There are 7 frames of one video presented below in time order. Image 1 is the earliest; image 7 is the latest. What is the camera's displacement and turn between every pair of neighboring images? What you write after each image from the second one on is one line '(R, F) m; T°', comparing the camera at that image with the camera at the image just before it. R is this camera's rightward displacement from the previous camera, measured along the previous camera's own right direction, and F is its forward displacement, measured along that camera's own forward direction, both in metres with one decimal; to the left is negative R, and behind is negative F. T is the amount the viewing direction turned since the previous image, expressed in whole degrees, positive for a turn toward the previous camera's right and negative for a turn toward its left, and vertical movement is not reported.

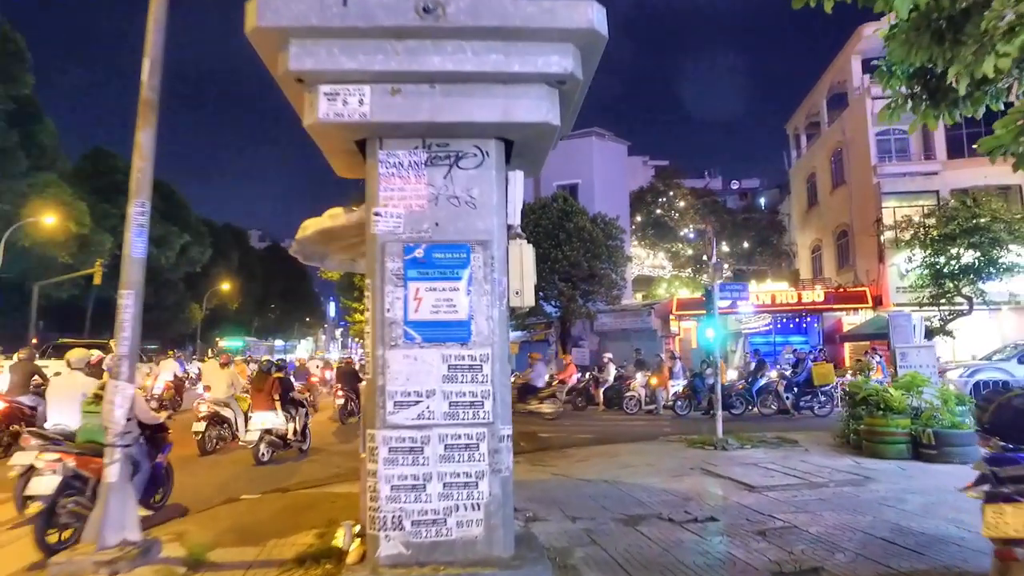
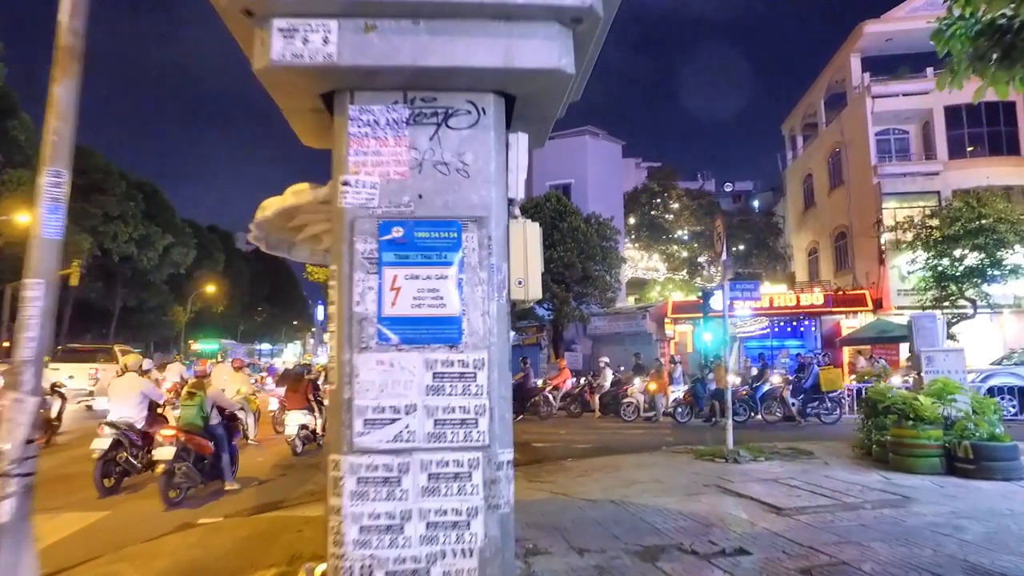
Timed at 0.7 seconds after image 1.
(-0.1, +0.9) m; +1°
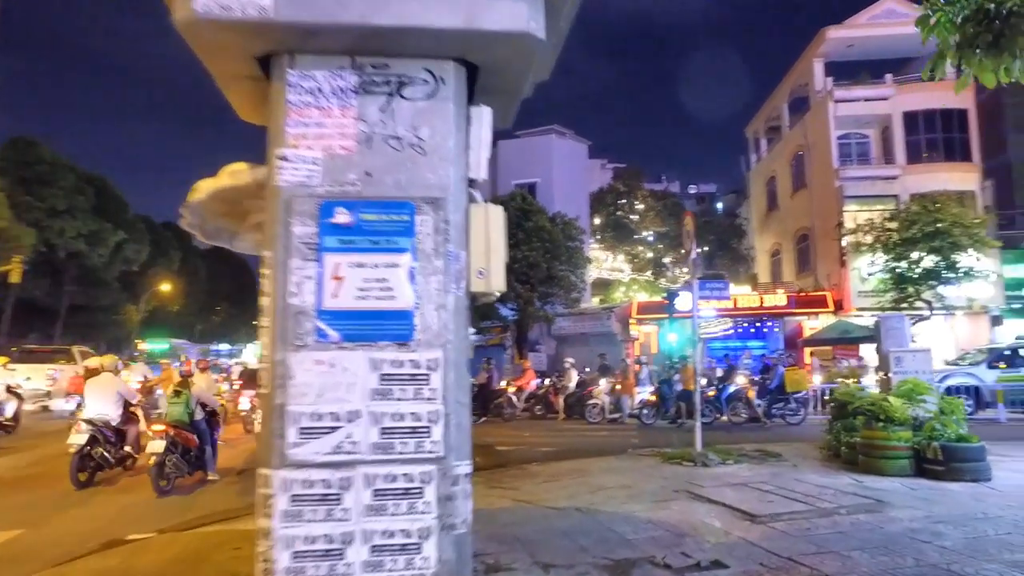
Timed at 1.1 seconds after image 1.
(0.0, +0.4) m; +3°
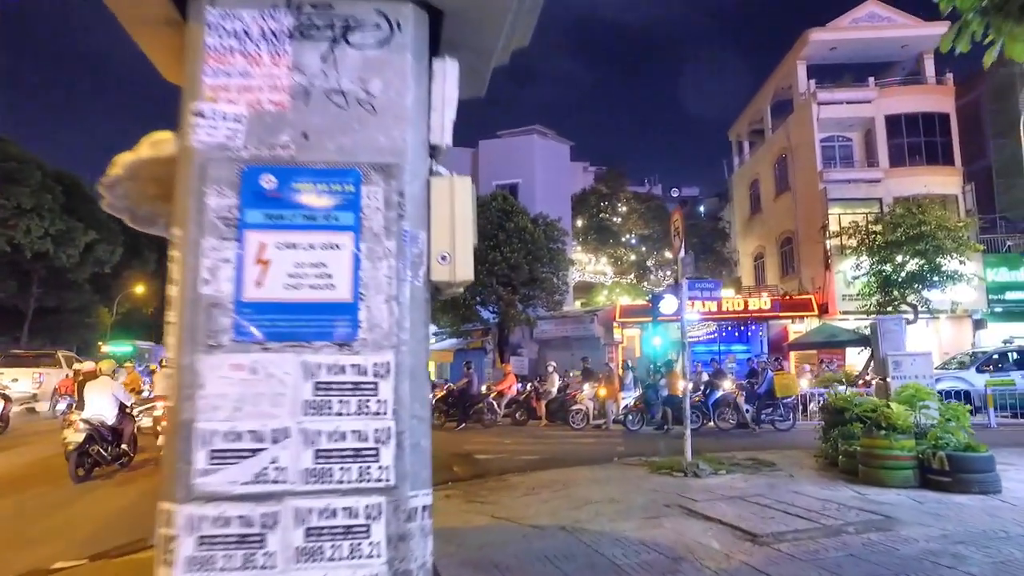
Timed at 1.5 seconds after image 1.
(0.0, +0.6) m; +2°
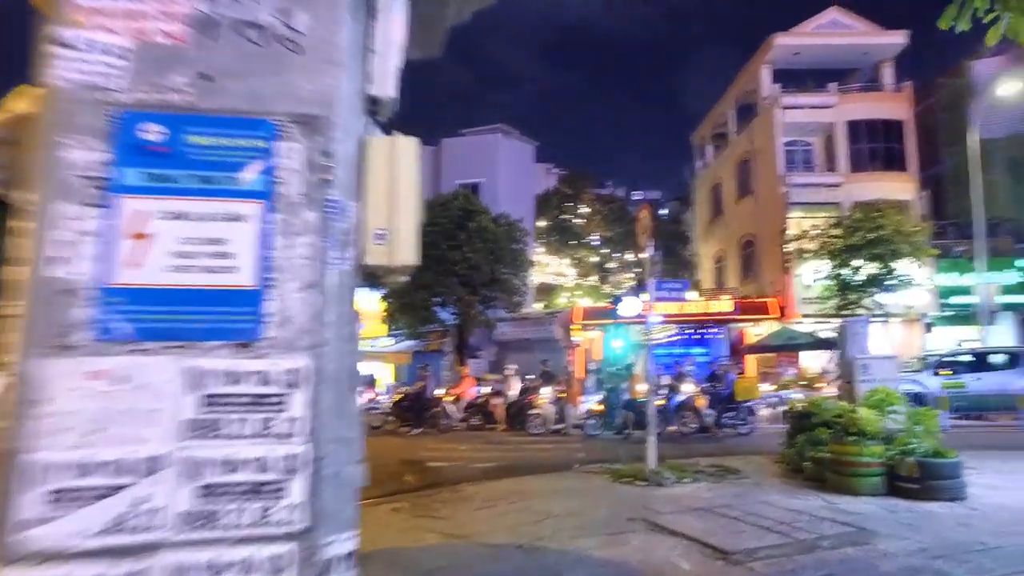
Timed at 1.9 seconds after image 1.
(0.0, +0.5) m; +3°
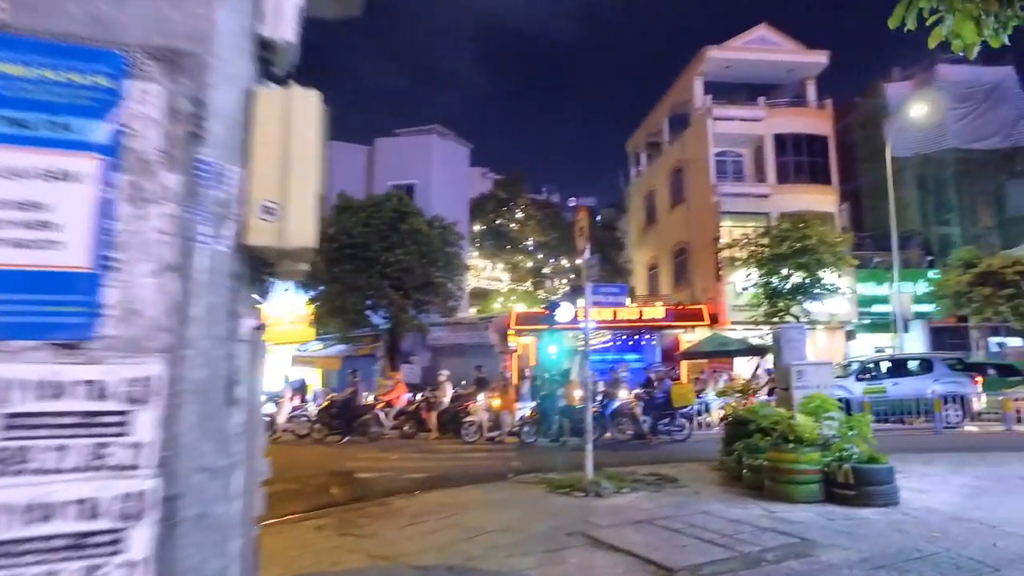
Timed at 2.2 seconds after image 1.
(0.0, +0.4) m; +5°
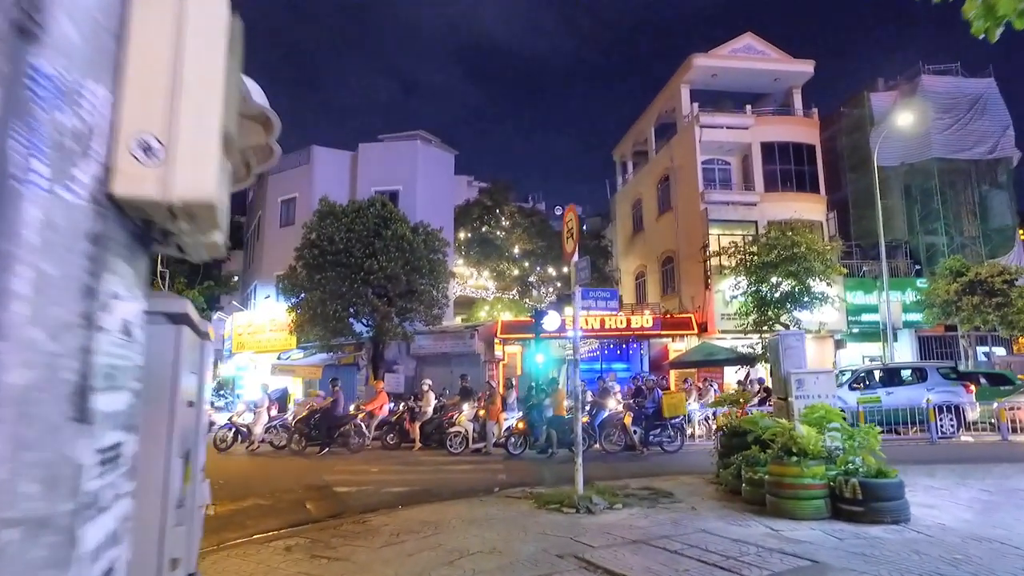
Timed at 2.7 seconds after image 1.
(0.0, +0.5) m; +1°
